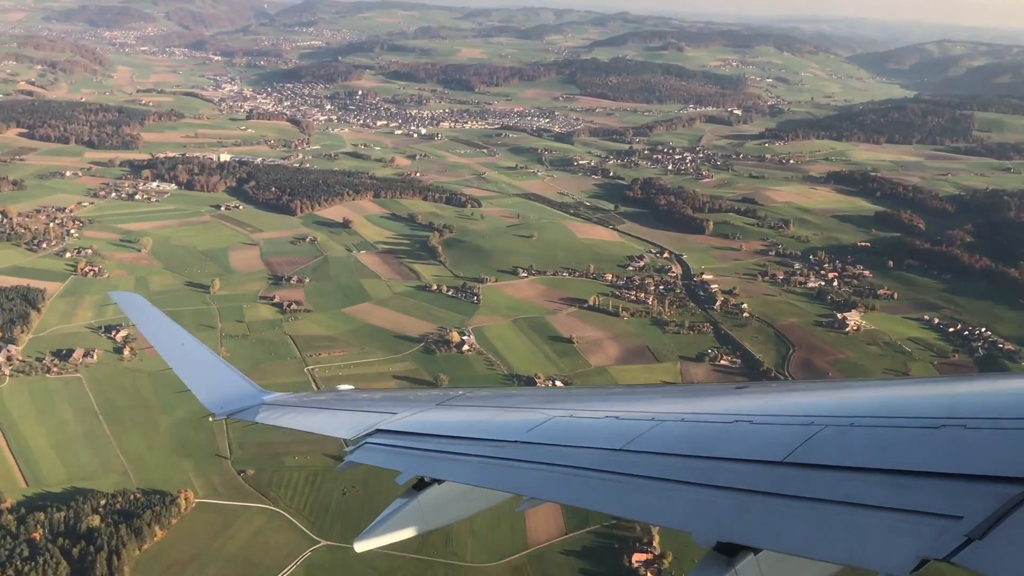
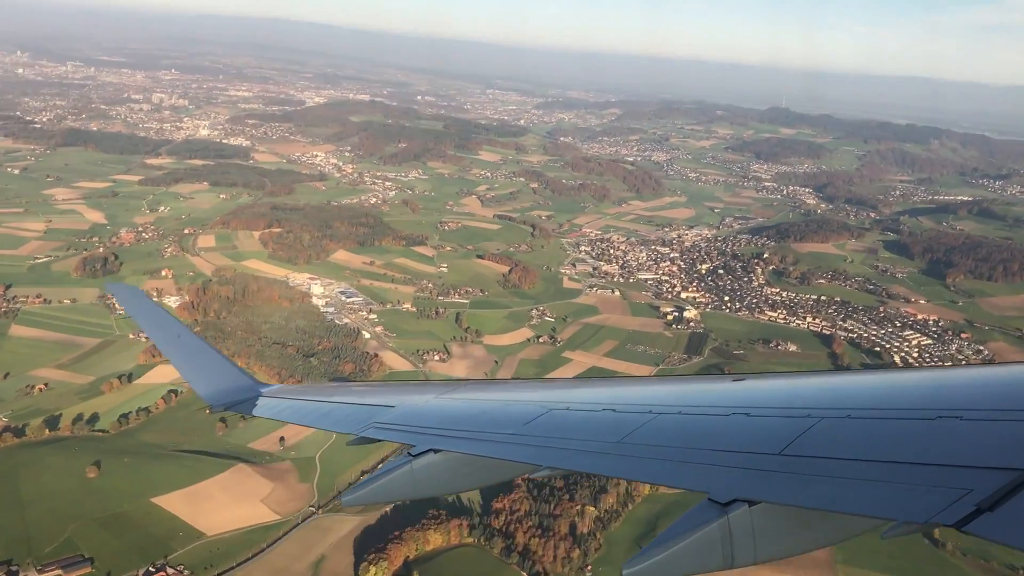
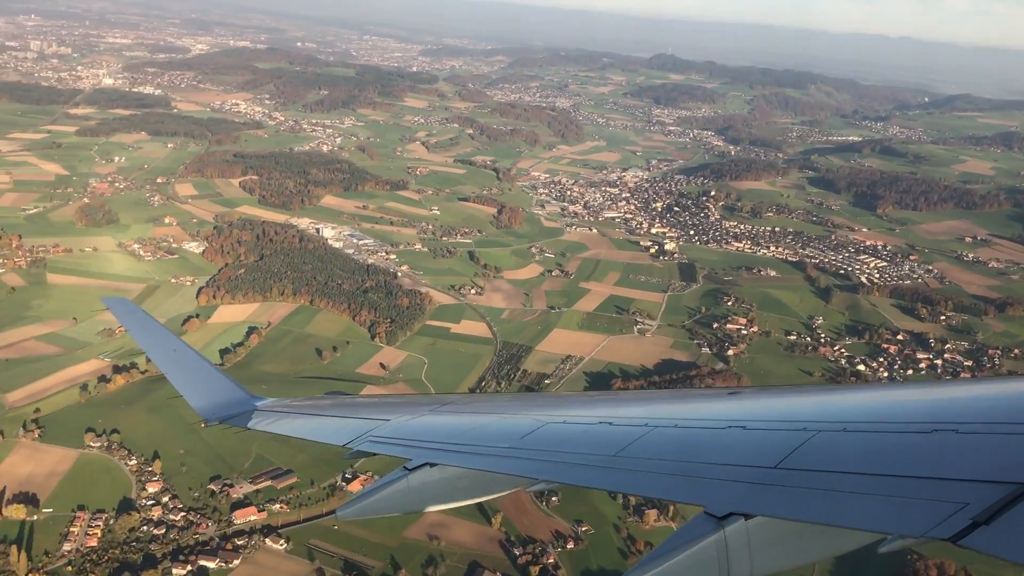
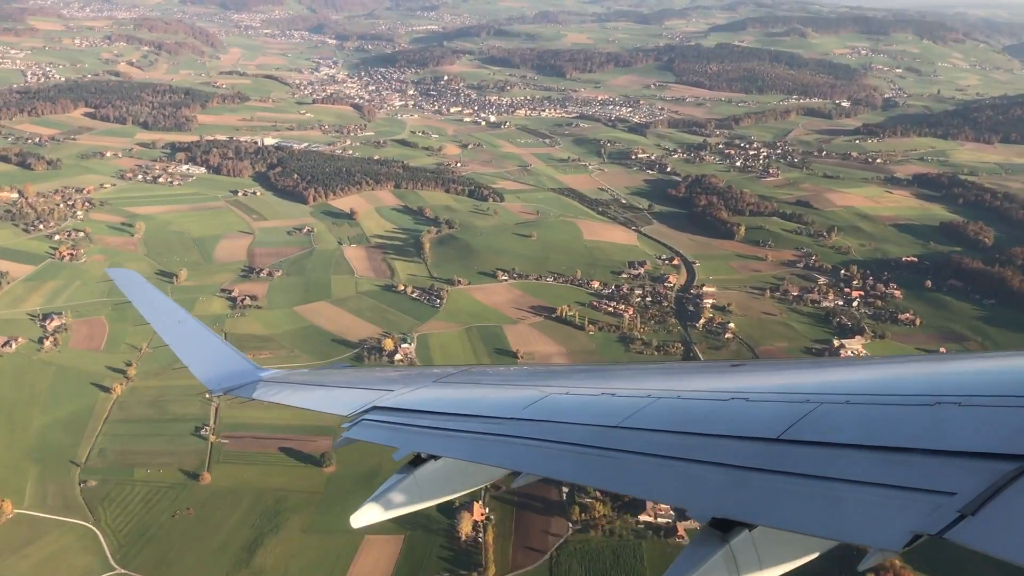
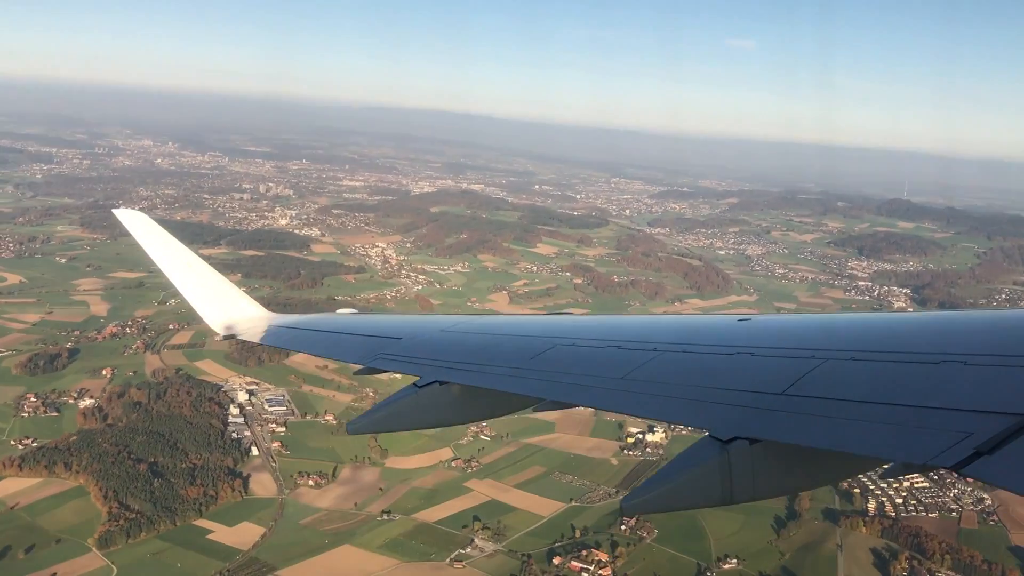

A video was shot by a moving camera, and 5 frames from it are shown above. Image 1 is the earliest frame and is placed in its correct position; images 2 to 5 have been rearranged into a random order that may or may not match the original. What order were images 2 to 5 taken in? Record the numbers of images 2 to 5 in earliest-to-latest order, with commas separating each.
4, 3, 2, 5
